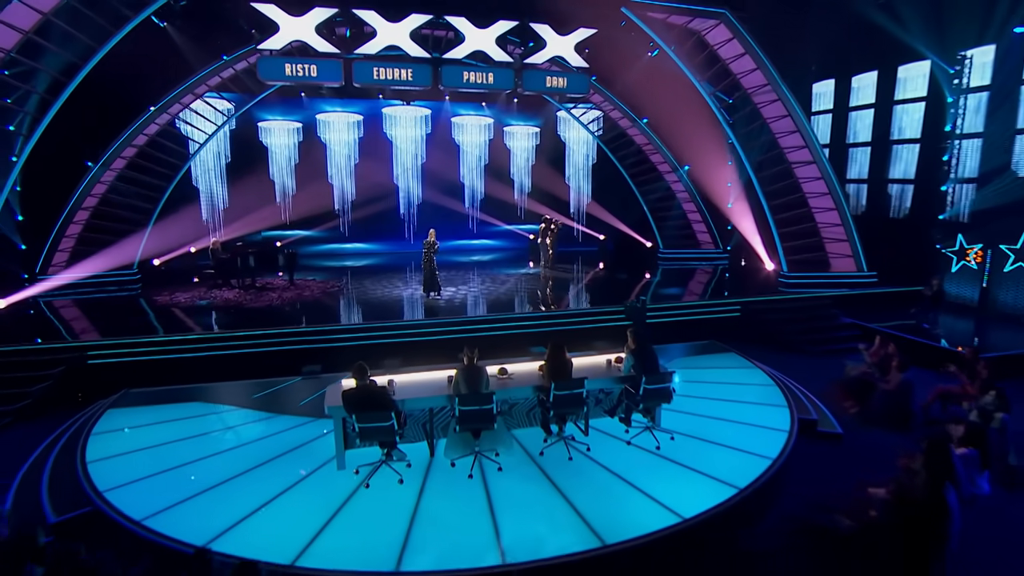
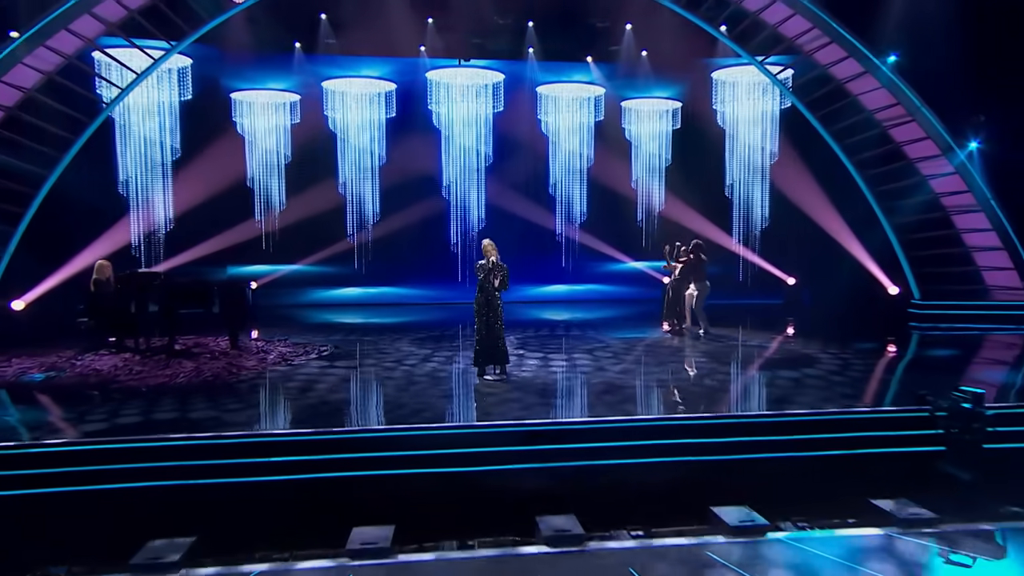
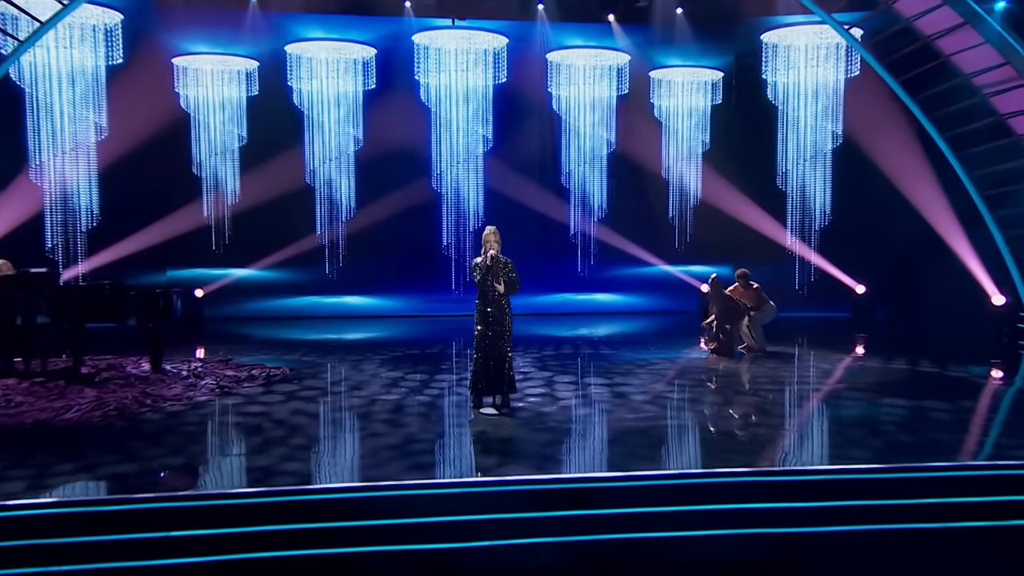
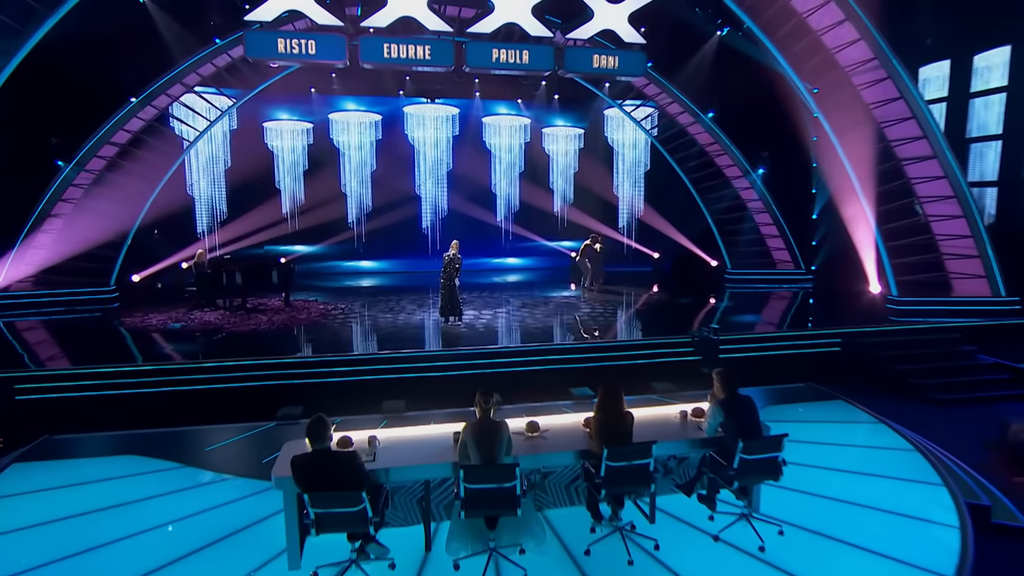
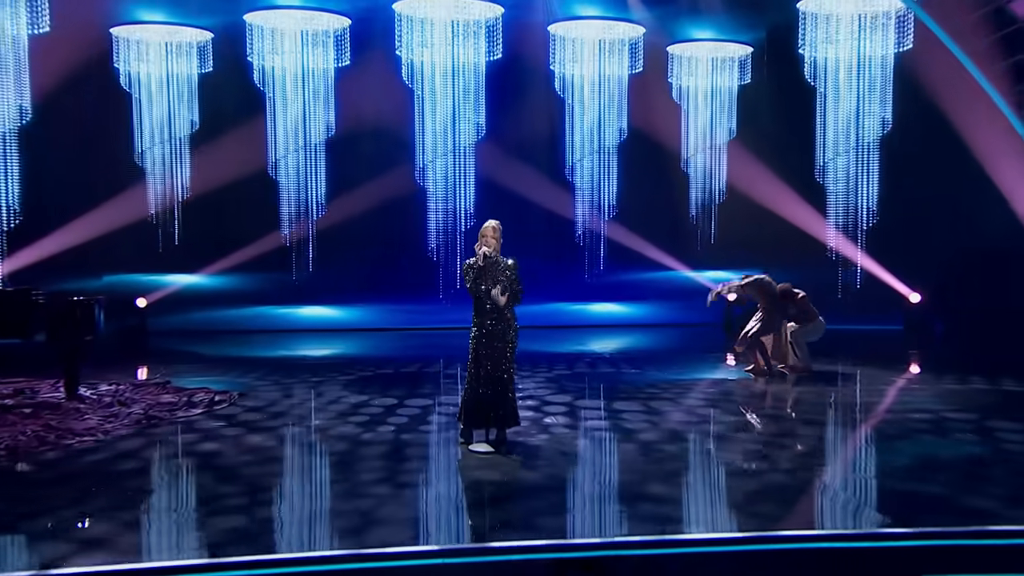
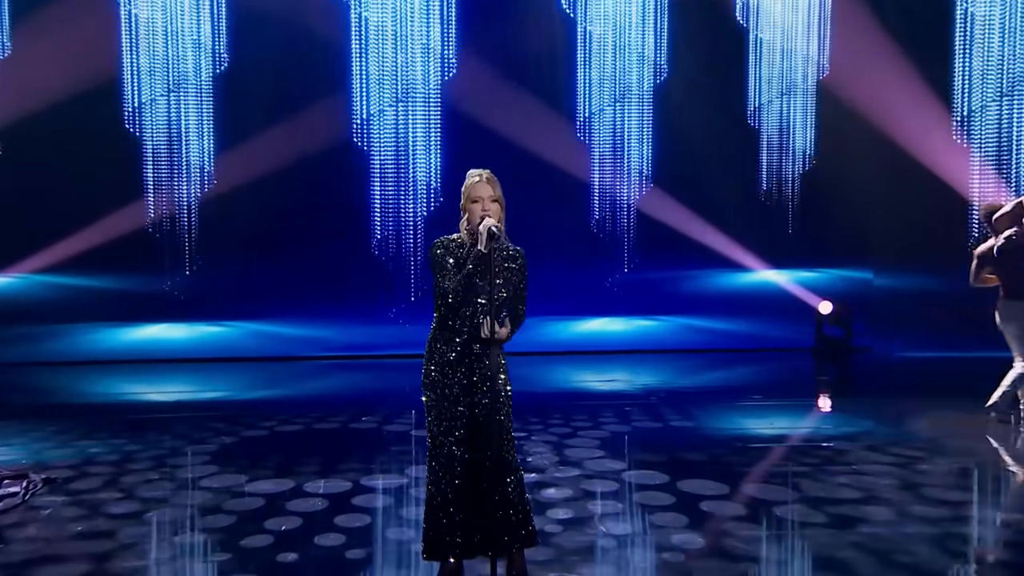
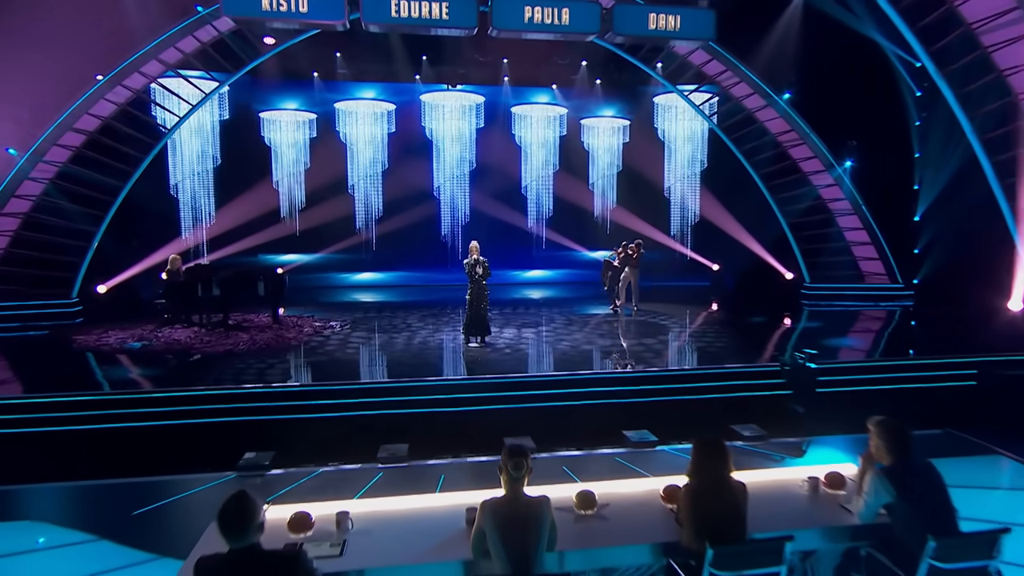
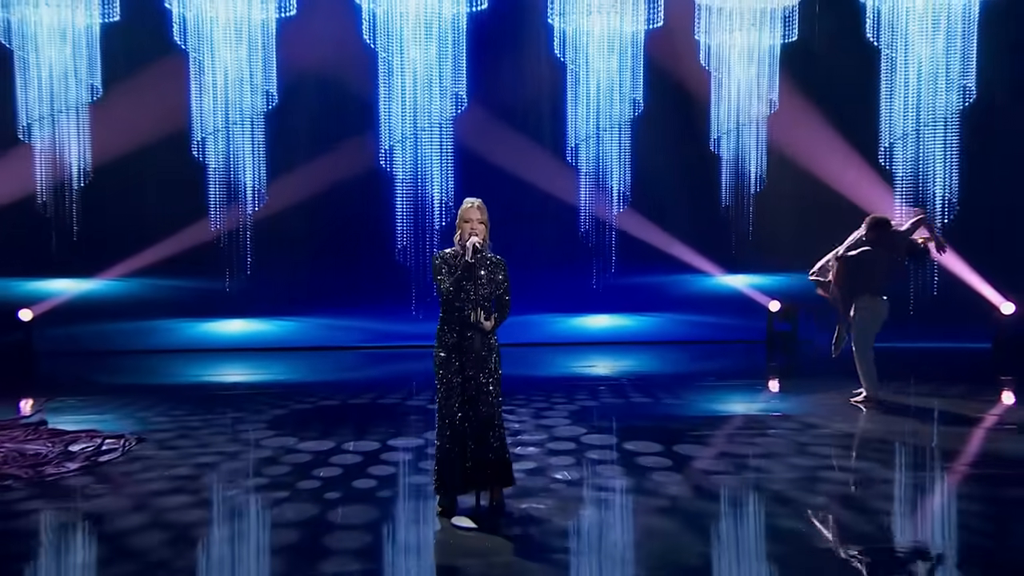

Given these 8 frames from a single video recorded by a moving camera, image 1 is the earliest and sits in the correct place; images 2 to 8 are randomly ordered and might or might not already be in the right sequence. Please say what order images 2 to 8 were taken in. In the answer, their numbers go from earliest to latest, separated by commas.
4, 7, 2, 3, 5, 8, 6
